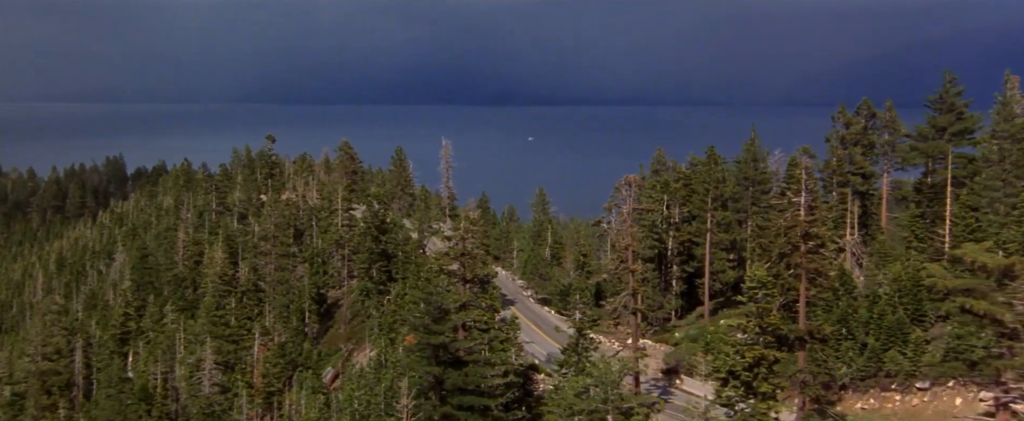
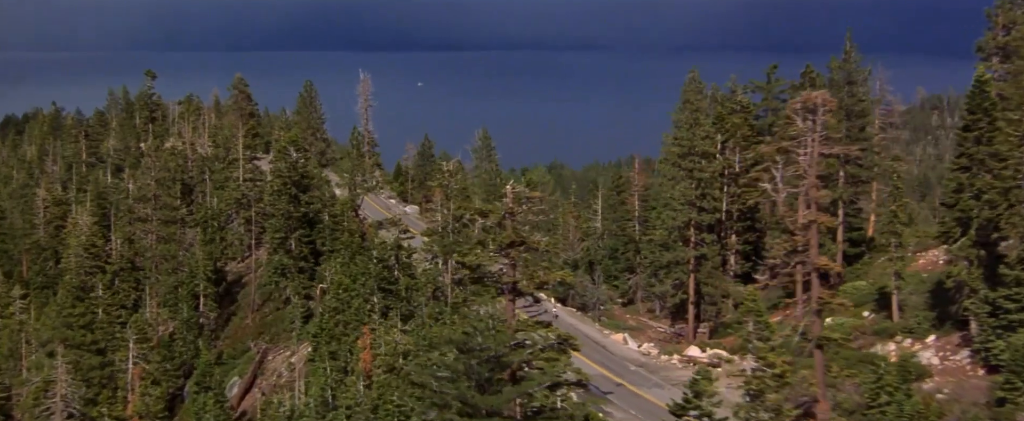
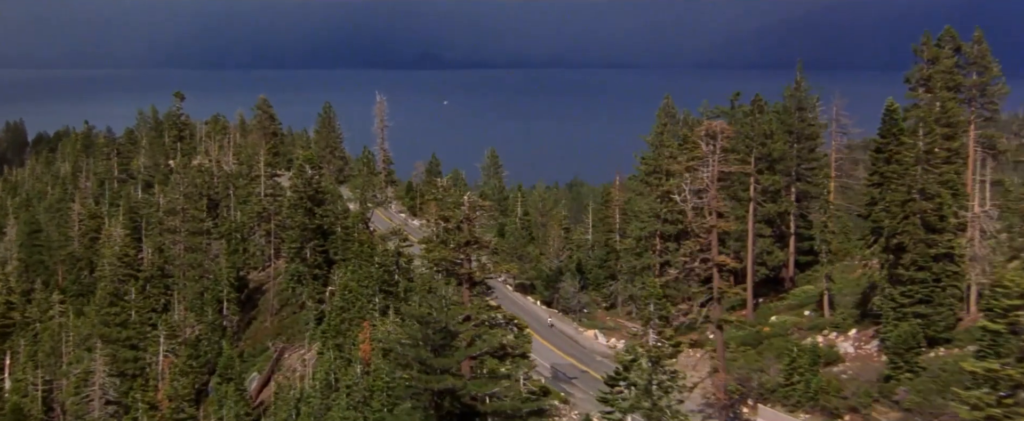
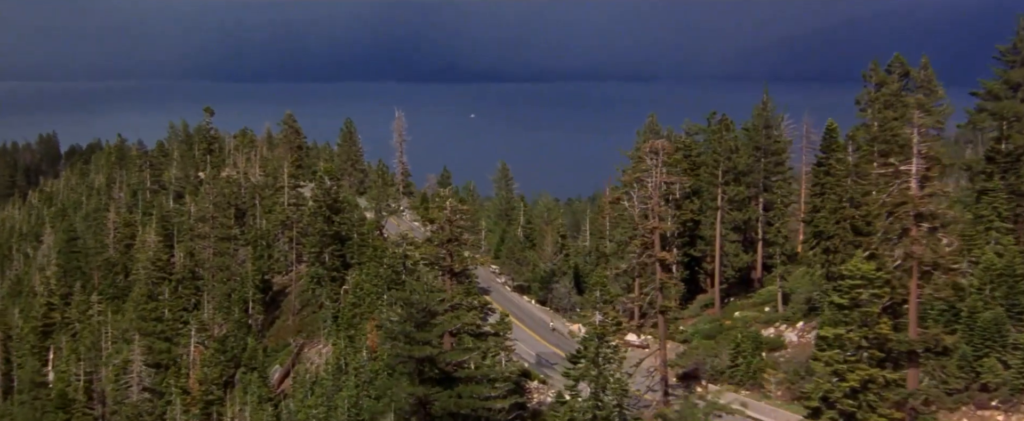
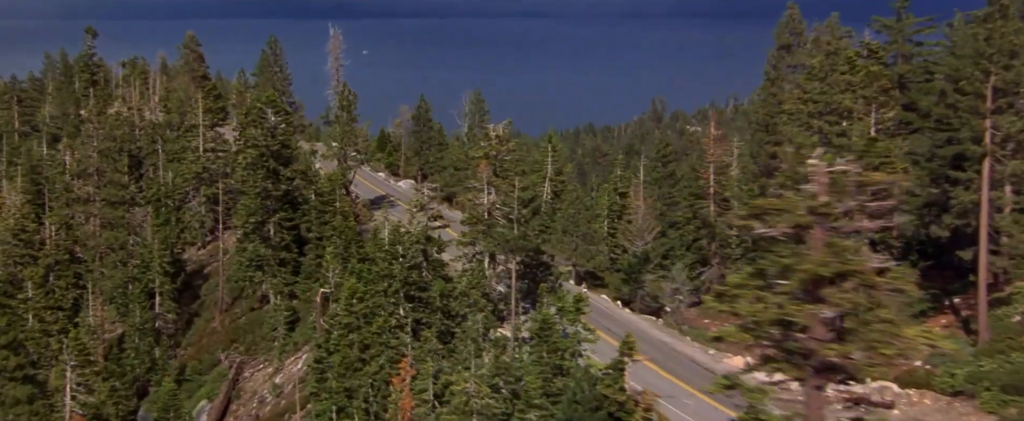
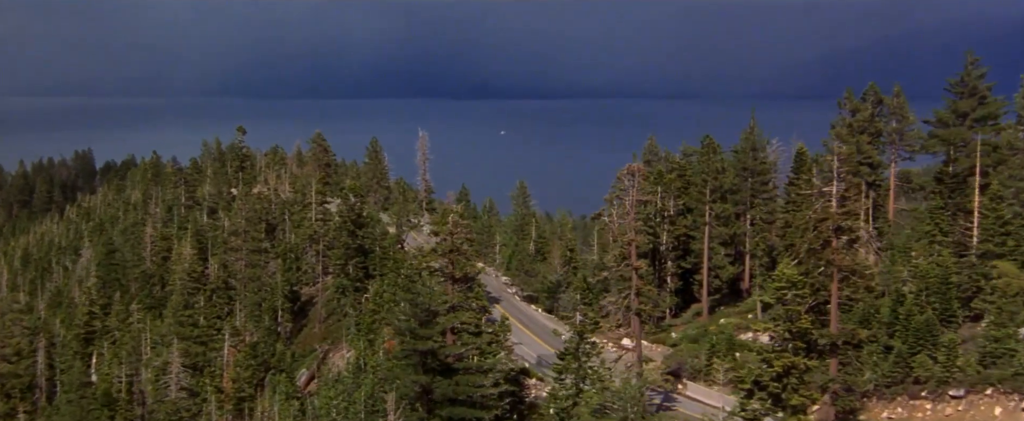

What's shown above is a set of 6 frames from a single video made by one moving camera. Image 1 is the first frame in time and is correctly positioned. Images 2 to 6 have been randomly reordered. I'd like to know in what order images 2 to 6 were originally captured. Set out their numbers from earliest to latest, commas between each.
6, 4, 3, 2, 5
